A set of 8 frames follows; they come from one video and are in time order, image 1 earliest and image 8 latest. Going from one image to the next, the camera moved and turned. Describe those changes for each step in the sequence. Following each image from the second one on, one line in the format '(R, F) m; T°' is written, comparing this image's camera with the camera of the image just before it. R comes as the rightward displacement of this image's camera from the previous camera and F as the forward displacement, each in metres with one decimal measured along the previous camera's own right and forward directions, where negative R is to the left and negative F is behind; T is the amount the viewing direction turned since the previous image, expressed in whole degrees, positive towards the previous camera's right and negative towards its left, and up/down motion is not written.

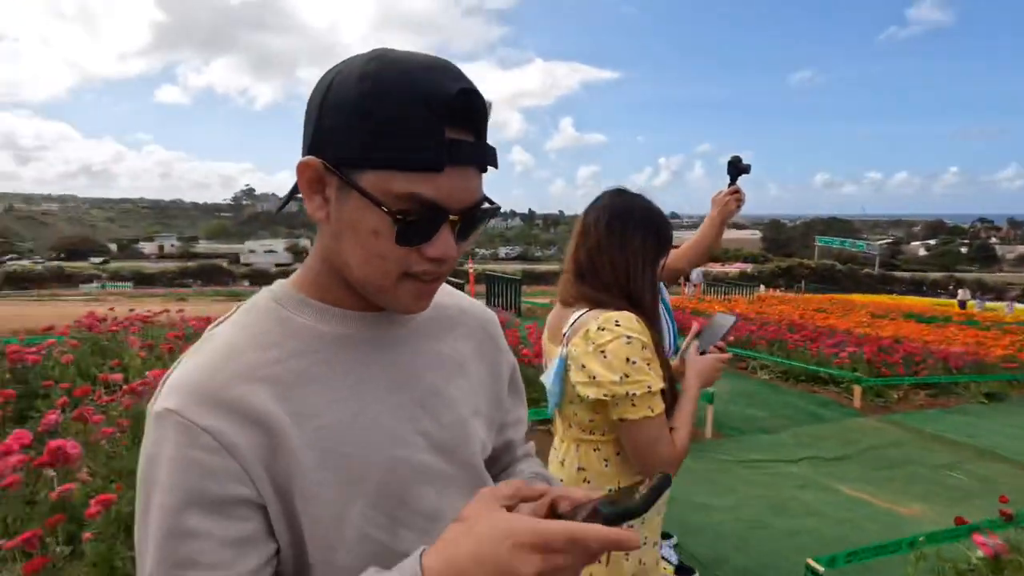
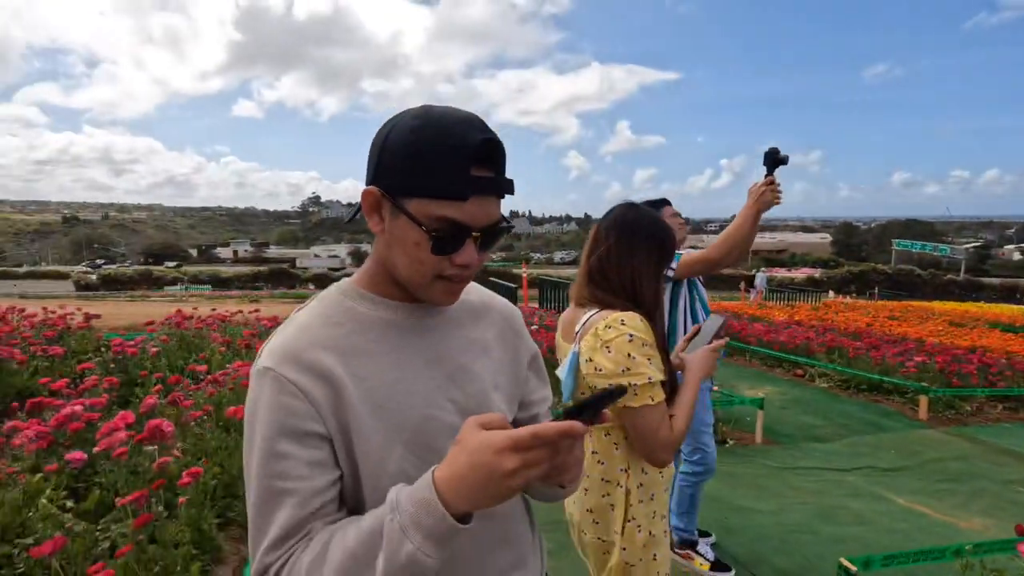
(+0.1, -0.2) m; -6°
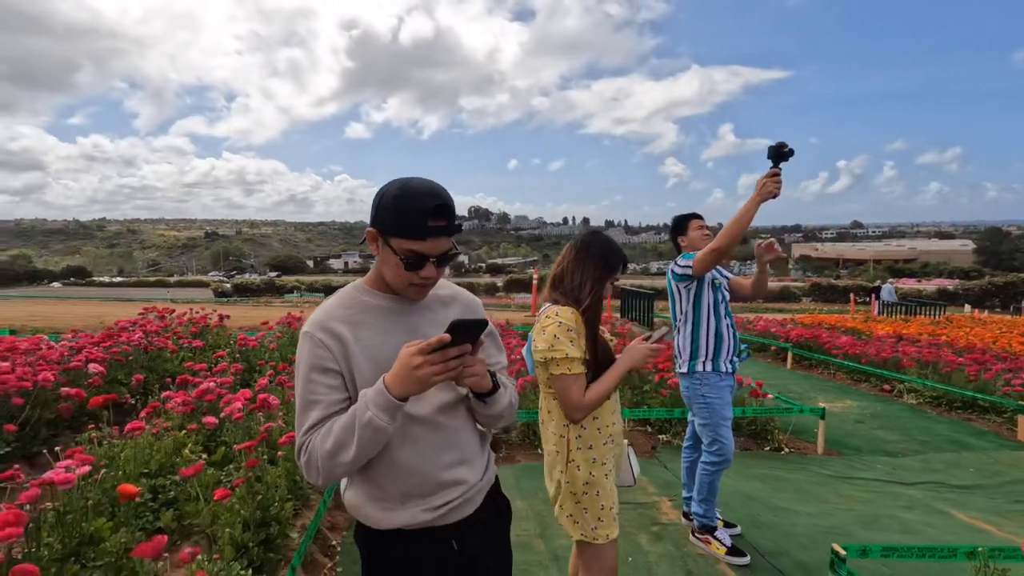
(+0.4, -0.4) m; -10°
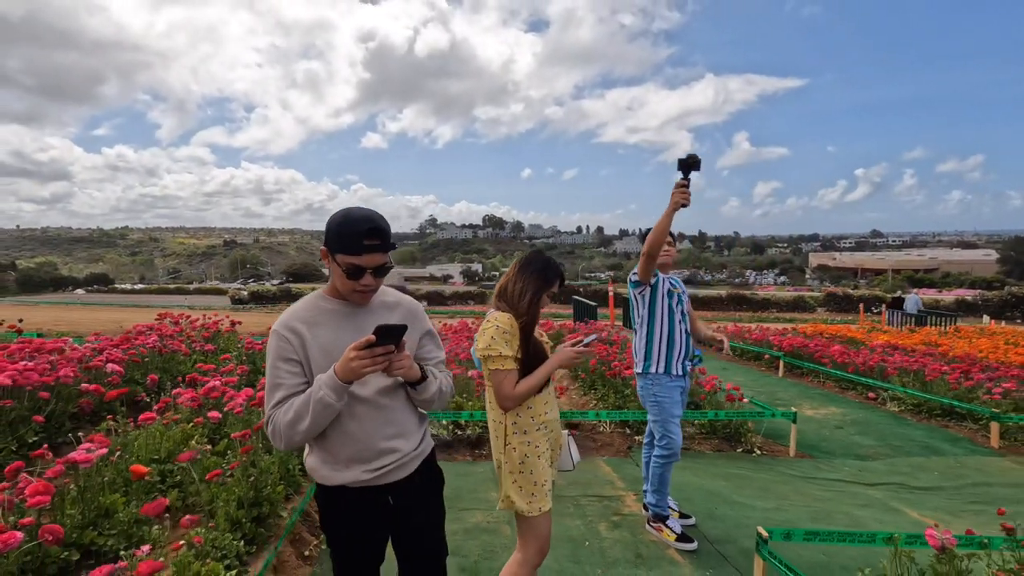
(+0.3, -0.3) m; -1°
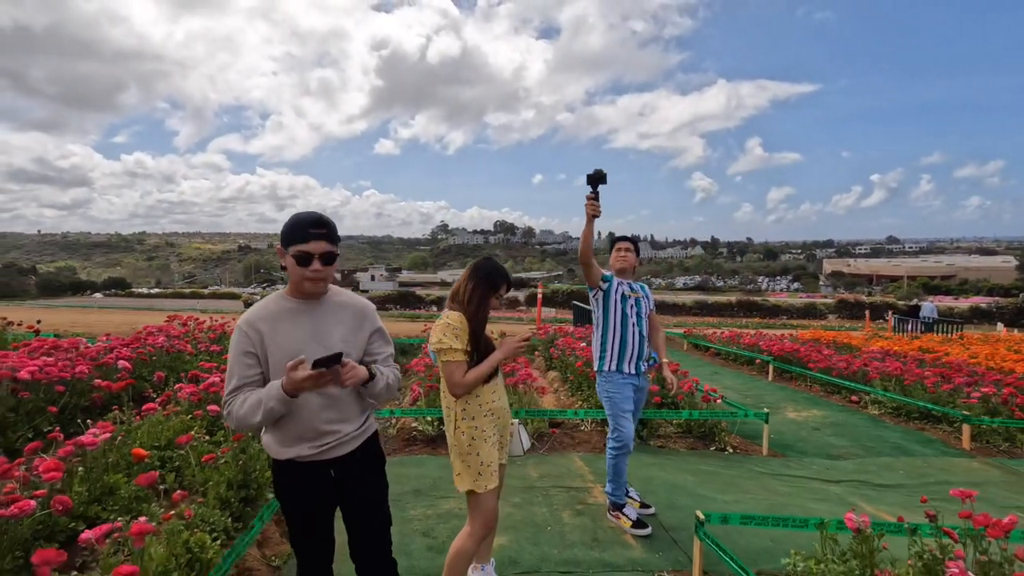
(+0.3, -0.3) m; -1°
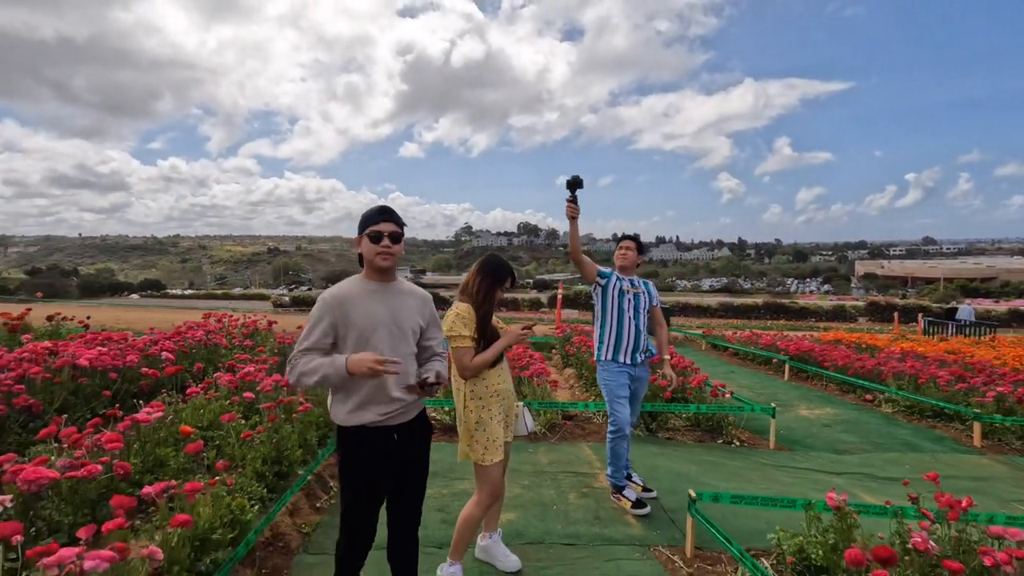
(+0.1, -0.3) m; -3°
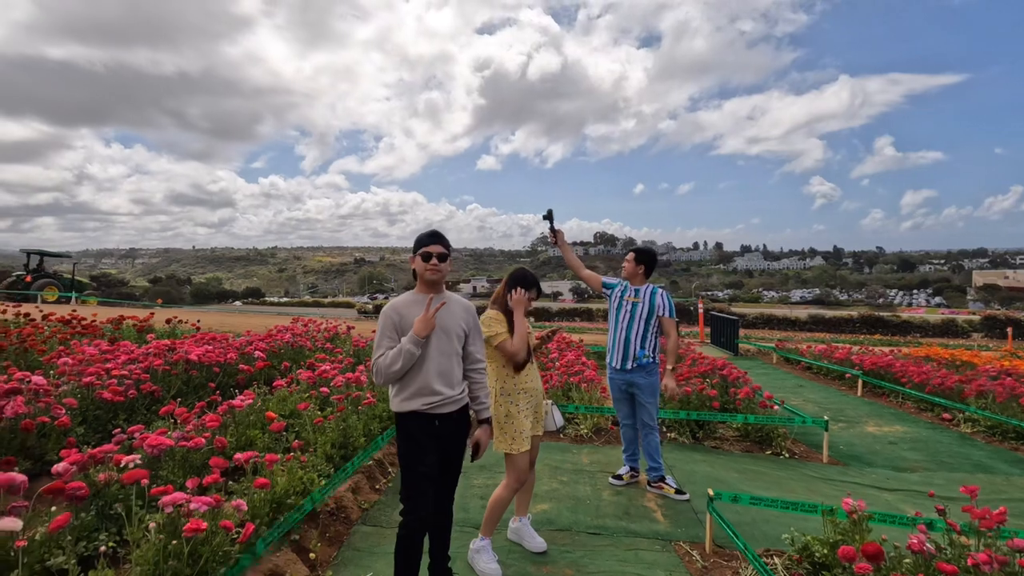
(+0.3, -0.4) m; -8°
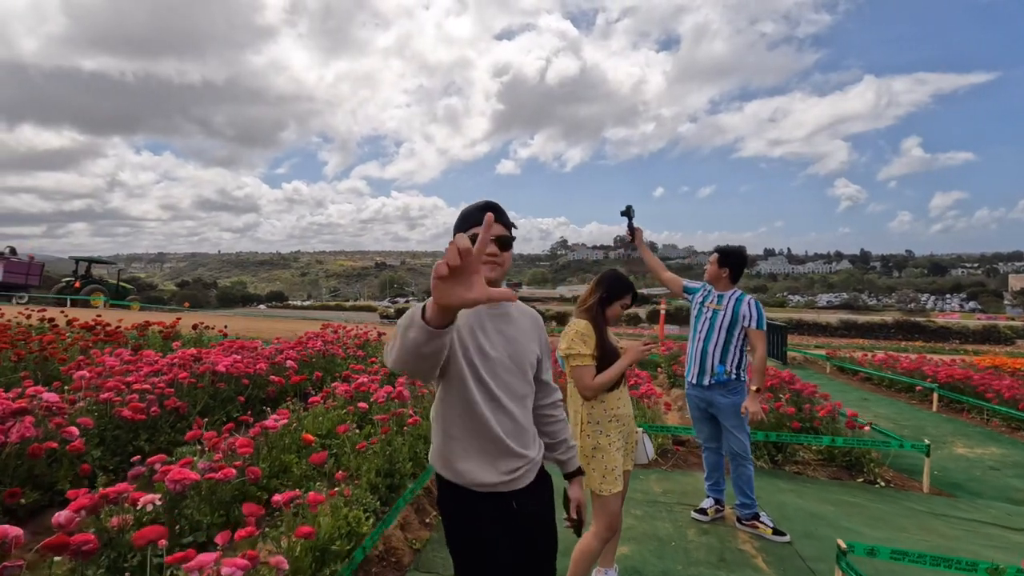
(-0.4, +0.6) m; -2°
